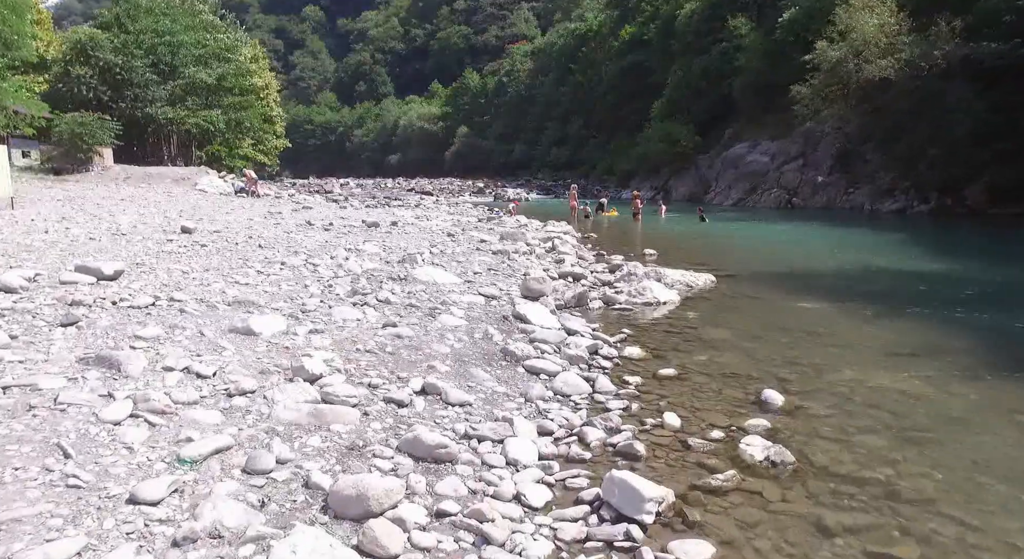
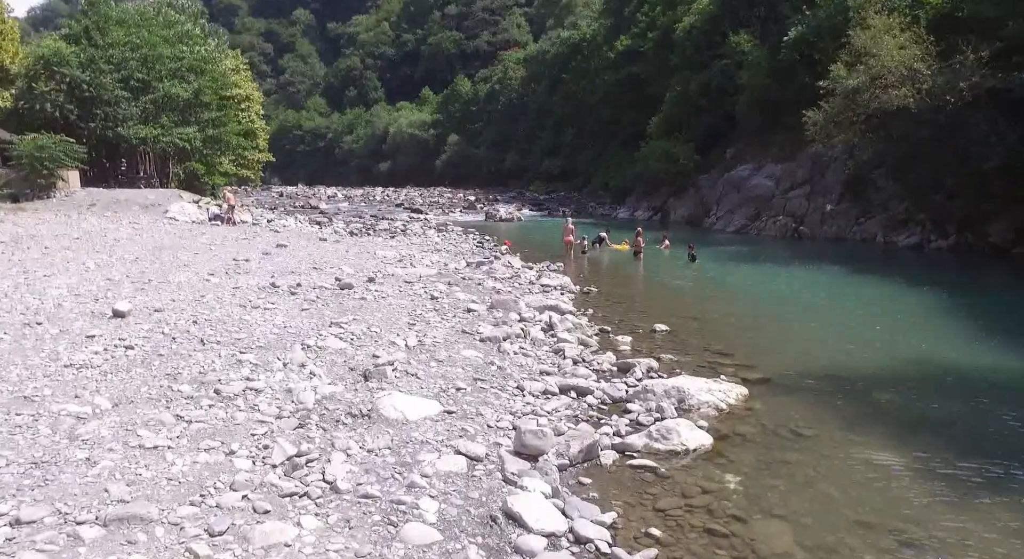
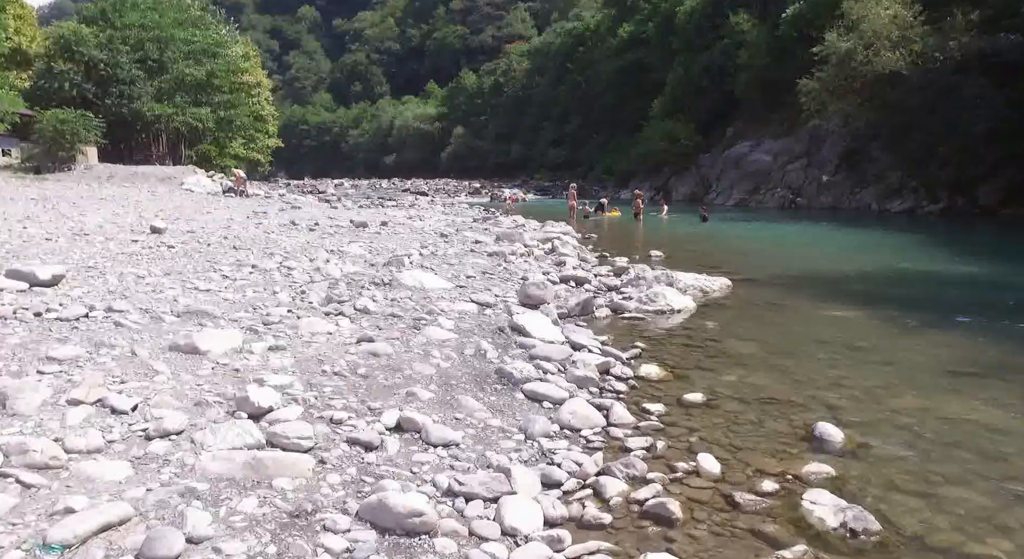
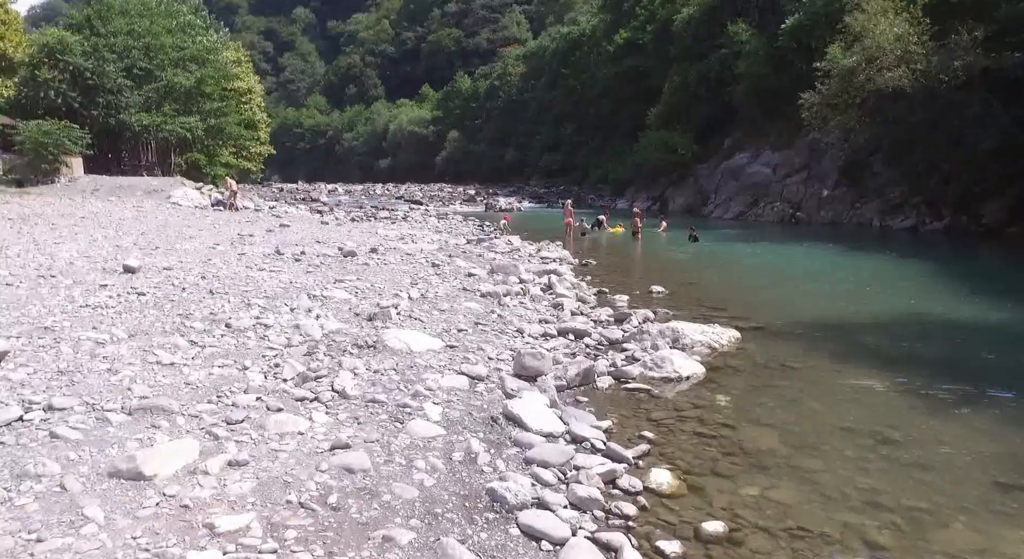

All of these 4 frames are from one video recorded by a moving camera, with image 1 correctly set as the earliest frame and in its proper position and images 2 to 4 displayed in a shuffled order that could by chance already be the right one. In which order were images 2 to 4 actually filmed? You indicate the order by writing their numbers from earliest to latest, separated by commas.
3, 4, 2
